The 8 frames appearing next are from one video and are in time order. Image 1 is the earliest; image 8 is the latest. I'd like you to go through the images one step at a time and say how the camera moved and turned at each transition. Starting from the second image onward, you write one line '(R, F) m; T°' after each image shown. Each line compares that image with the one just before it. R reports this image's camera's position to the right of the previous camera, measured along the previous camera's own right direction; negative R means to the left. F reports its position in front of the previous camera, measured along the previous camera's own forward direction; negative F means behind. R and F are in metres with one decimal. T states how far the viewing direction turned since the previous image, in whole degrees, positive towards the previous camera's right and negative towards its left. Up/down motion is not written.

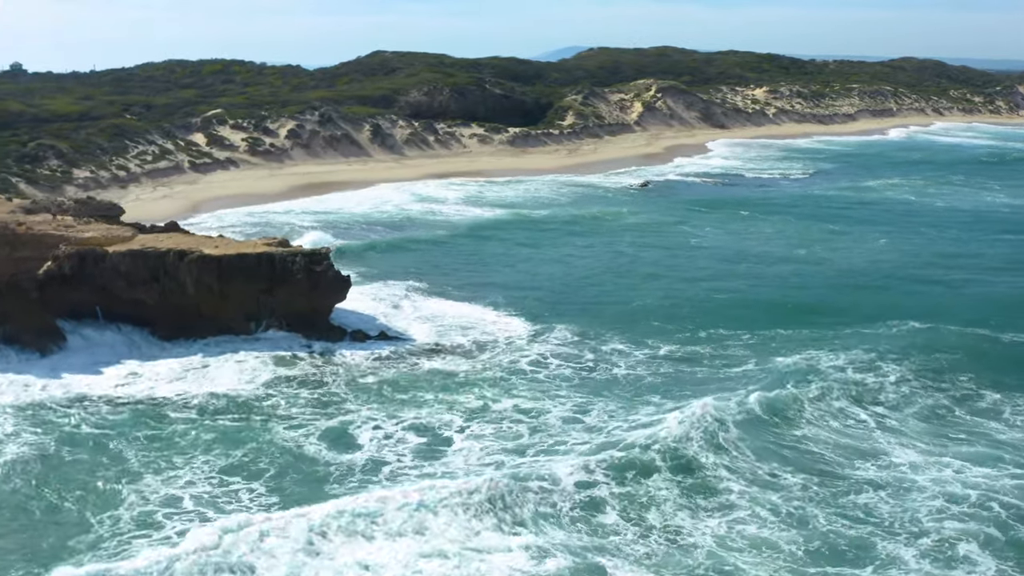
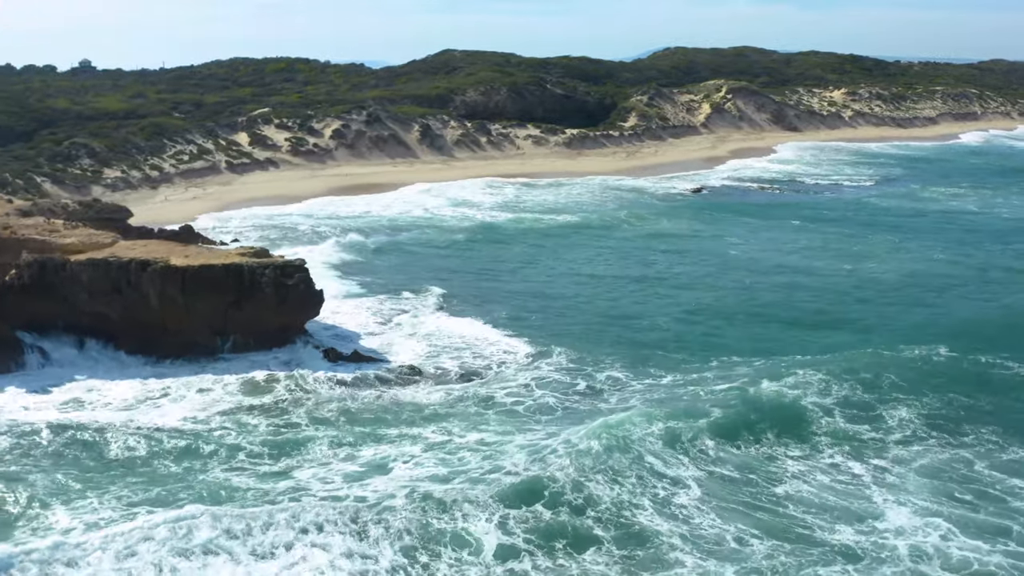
(+1.3, +1.9) m; -3°
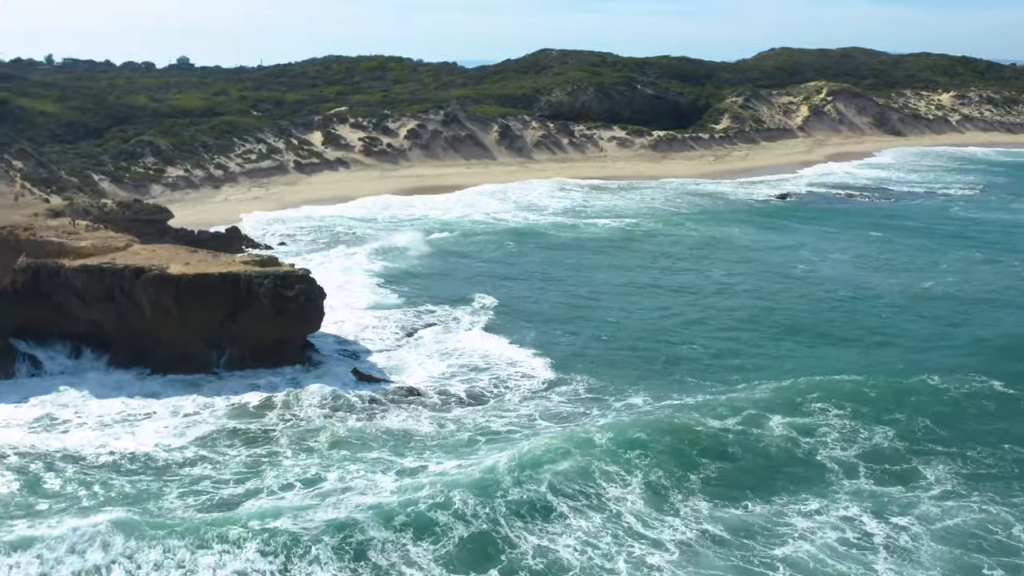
(+1.2, +1.7) m; -4°
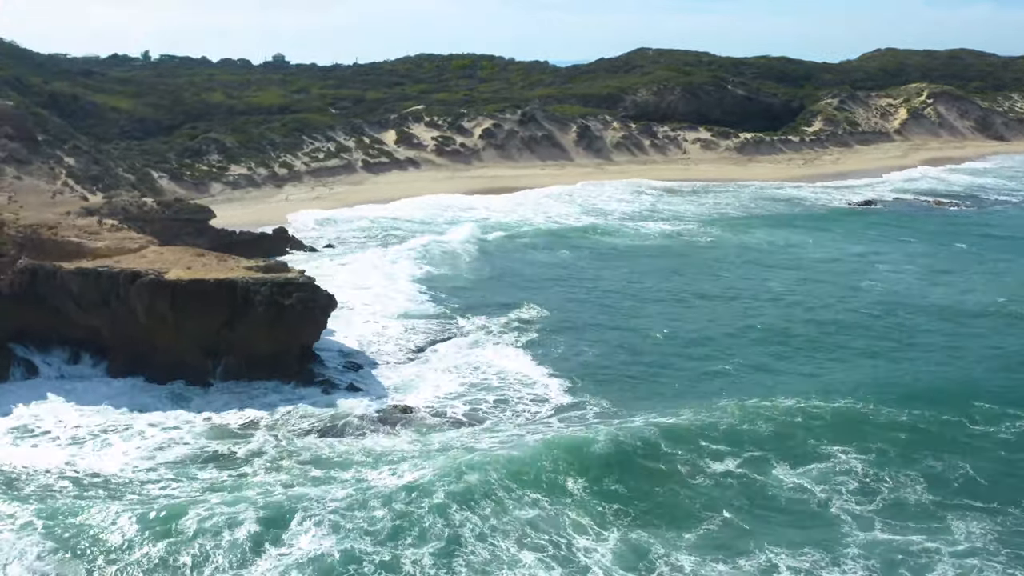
(+1.1, +1.4) m; -4°
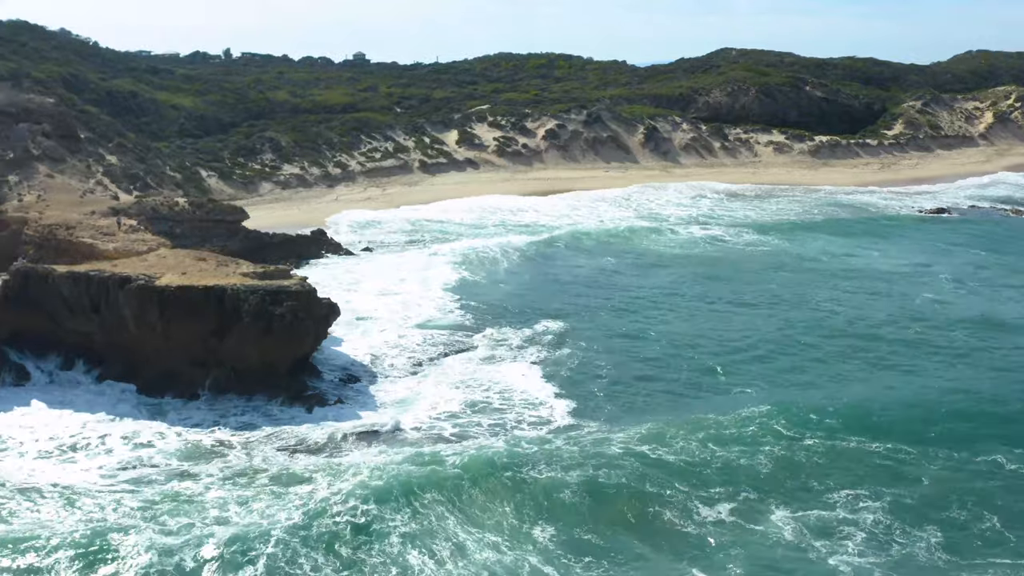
(+0.9, +1.1) m; -4°
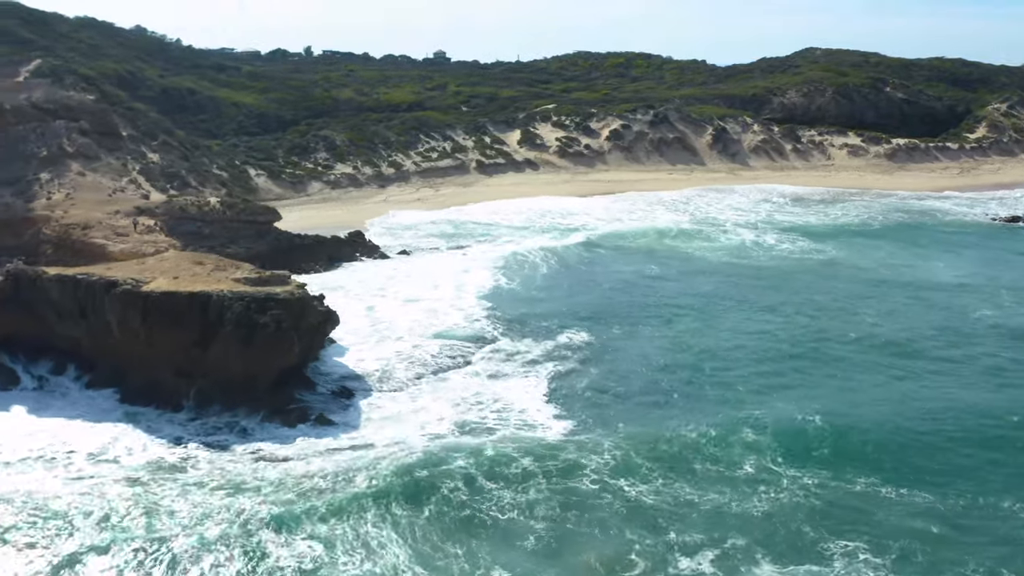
(+0.9, +1.1) m; -4°
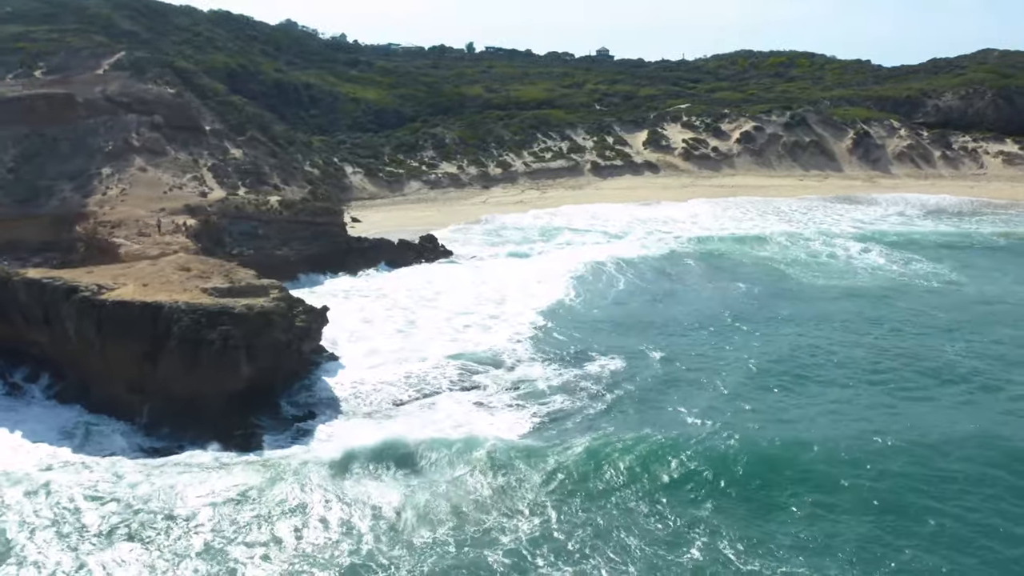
(+1.9, +1.9) m; -7°
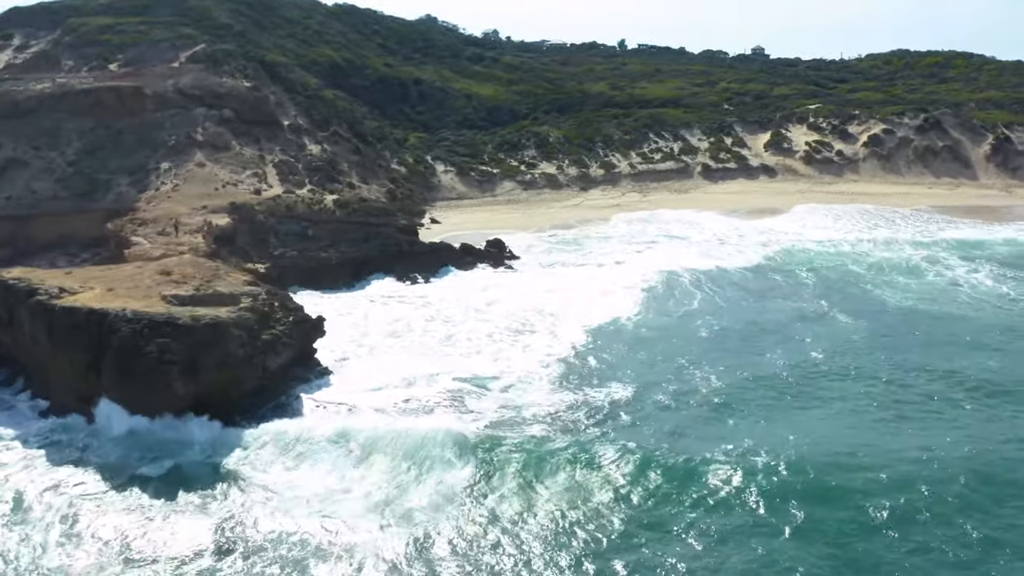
(+1.7, +1.6) m; -7°
